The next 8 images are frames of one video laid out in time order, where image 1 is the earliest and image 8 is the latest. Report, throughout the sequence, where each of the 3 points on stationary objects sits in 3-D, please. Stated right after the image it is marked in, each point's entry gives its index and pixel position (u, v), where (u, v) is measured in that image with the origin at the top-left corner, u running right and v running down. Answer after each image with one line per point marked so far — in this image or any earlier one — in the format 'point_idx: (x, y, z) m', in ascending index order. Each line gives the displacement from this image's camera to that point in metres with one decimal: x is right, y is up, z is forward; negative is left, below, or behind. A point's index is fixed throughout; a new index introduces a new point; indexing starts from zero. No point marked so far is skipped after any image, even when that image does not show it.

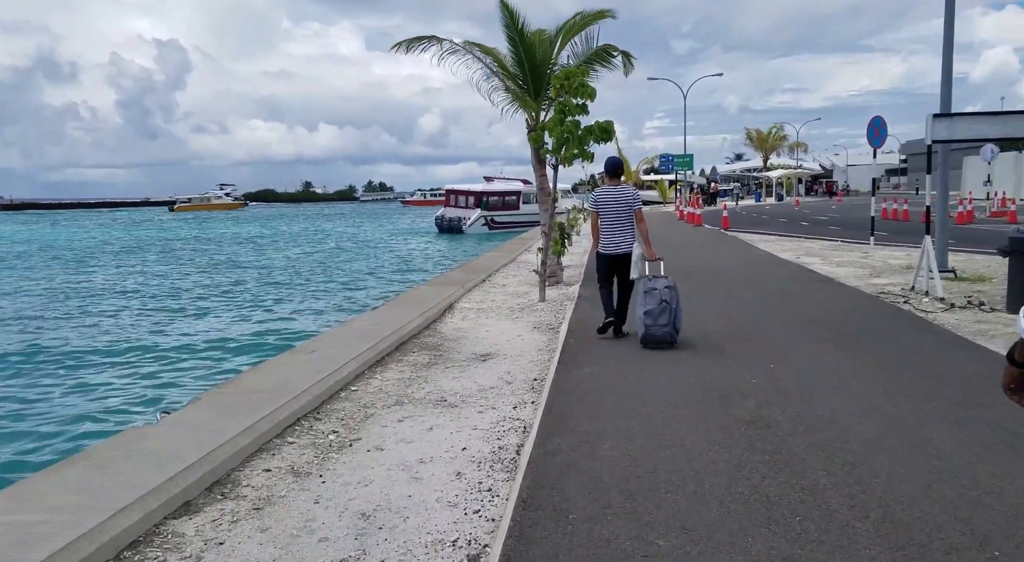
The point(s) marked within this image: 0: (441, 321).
0: (-0.9, -0.5, +10.0) m
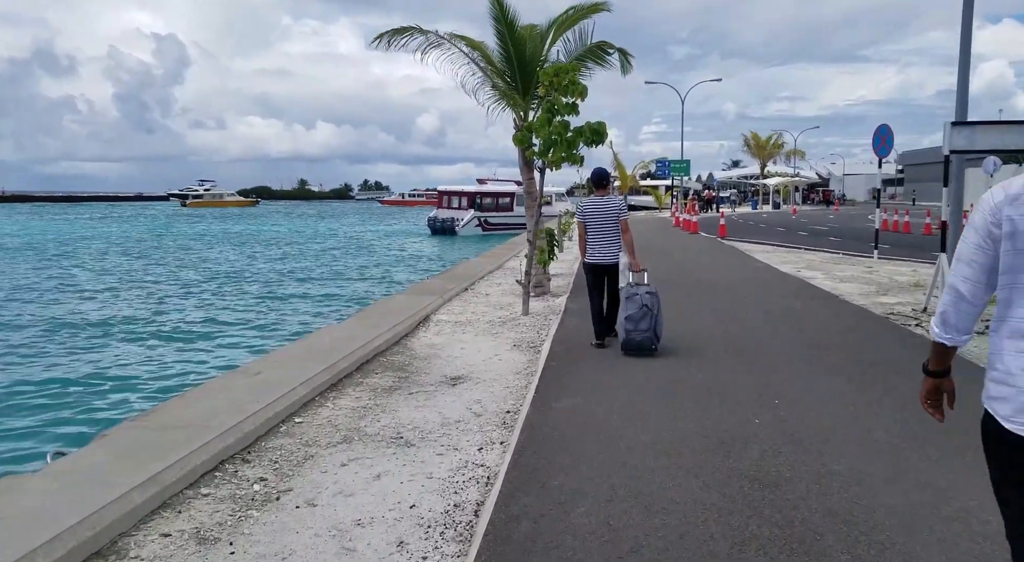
0: (-1.2, -0.7, +9.2) m
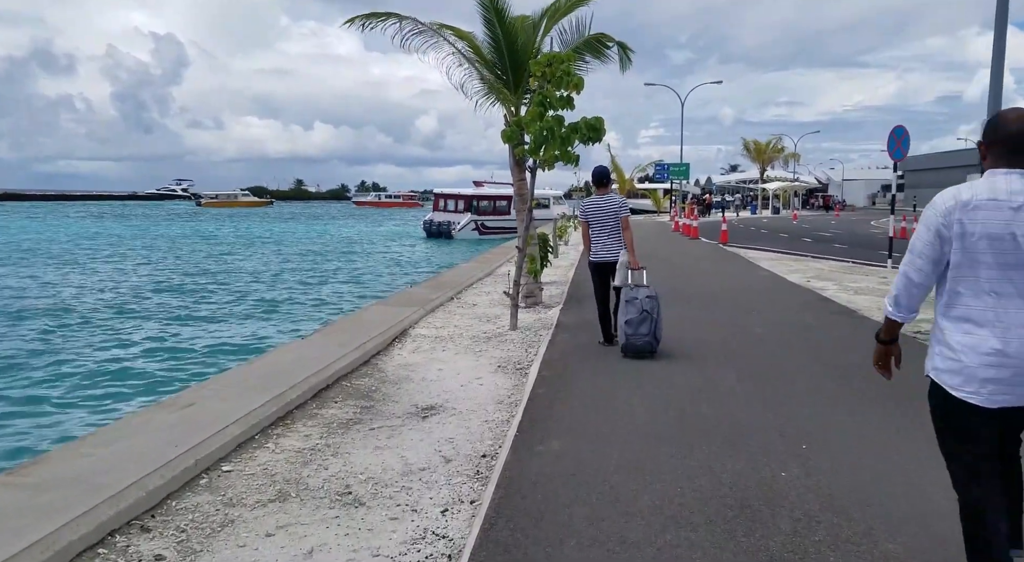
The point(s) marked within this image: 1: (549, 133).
0: (-1.4, -0.8, +8.2) m
1: (+0.4, +1.7, +9.0) m
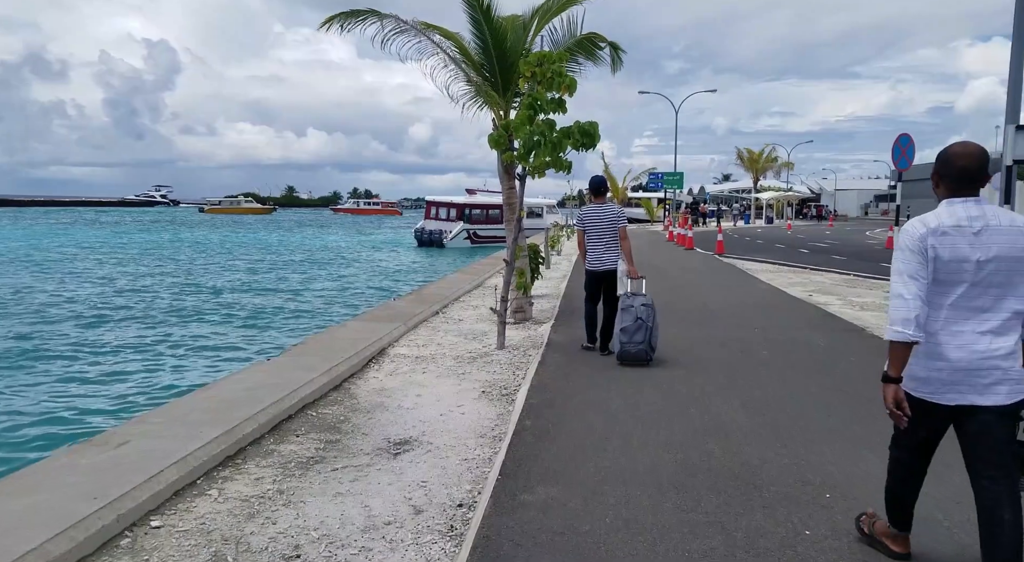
0: (-1.5, -0.9, +7.5) m
1: (+0.3, +1.6, +8.4) m
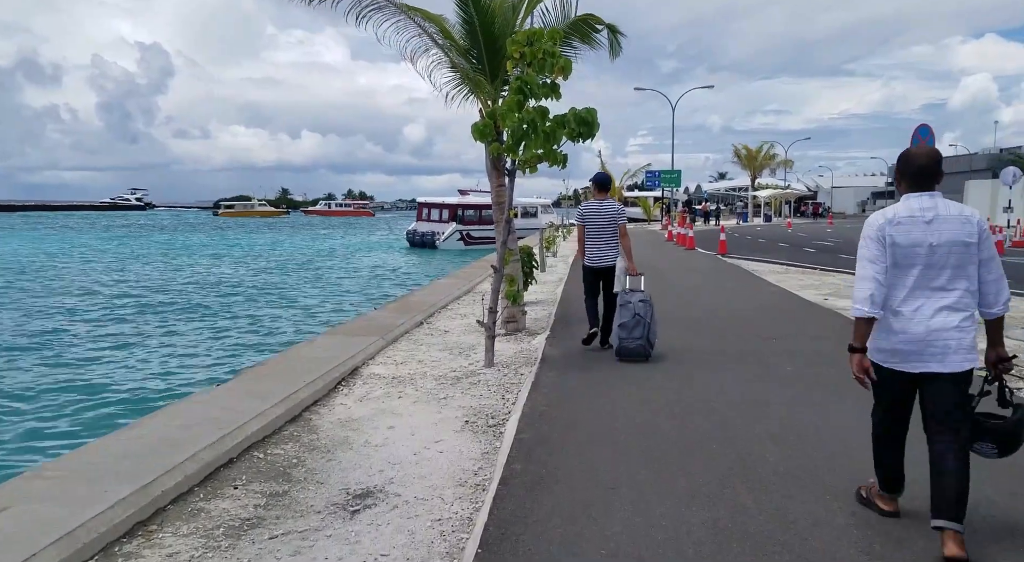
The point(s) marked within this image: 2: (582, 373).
0: (-1.6, -1.0, +6.4) m
1: (+0.2, +1.5, +7.4) m
2: (+0.7, -0.9, +7.7) m
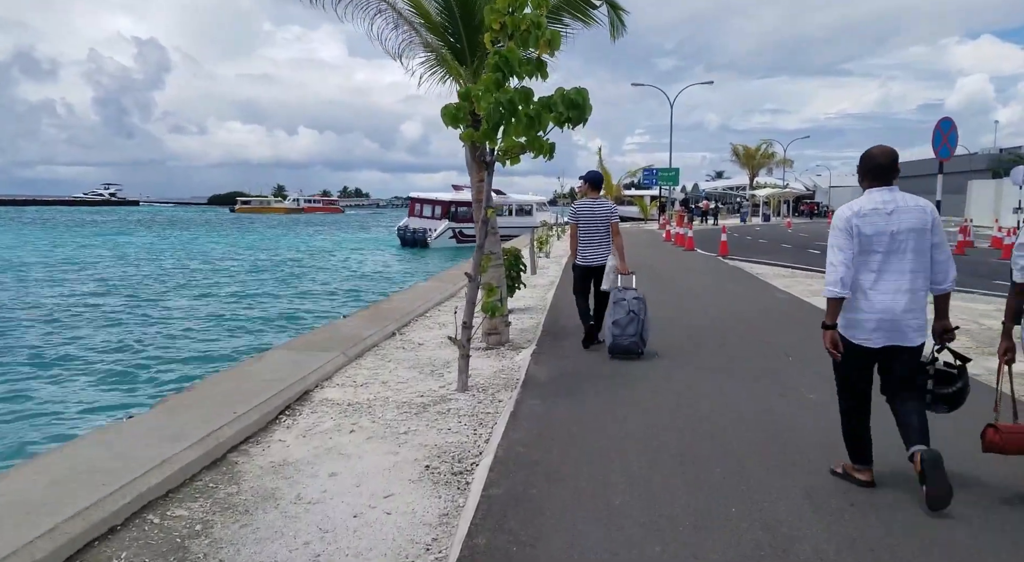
0: (-1.8, -1.1, +5.3) m
1: (0.0, +1.4, +6.2) m
2: (+0.5, -1.0, +6.6) m
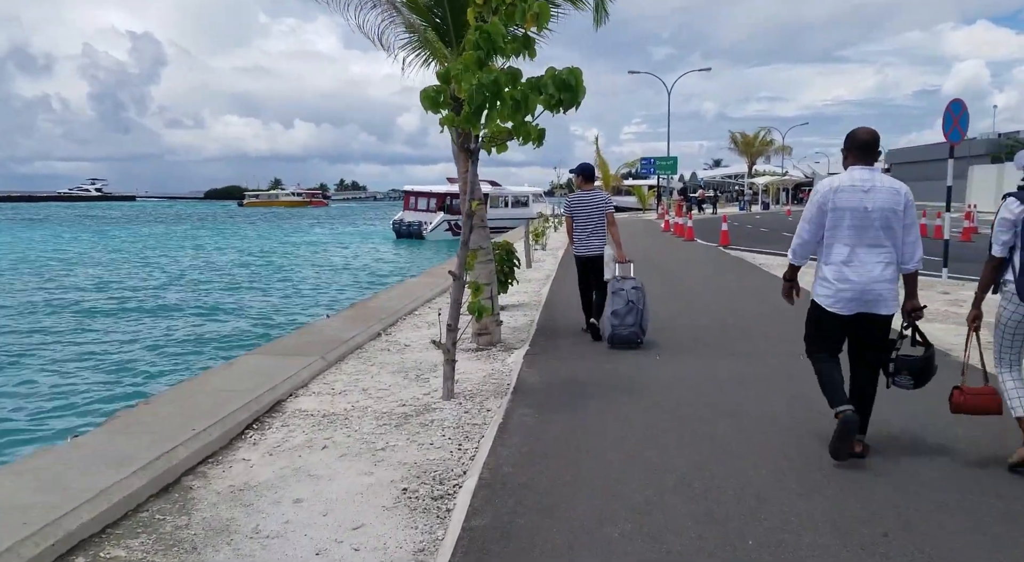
0: (-1.9, -1.2, +4.8) m
1: (-0.1, +1.4, +5.7) m
2: (+0.4, -1.0, +6.1) m
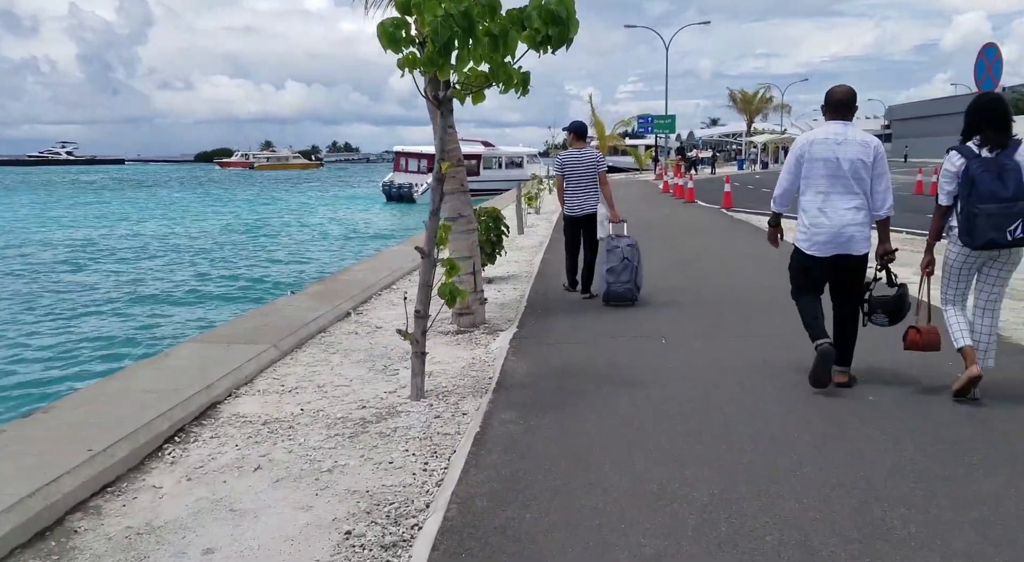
0: (-2.0, -1.1, +3.8) m
1: (-0.3, +1.5, +4.6) m
2: (+0.3, -0.8, +5.1) m
